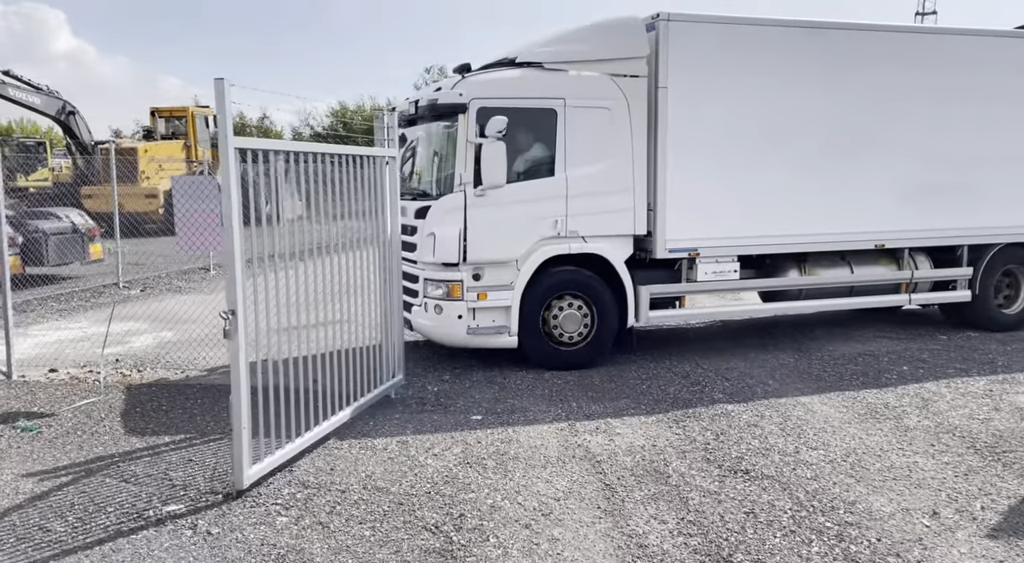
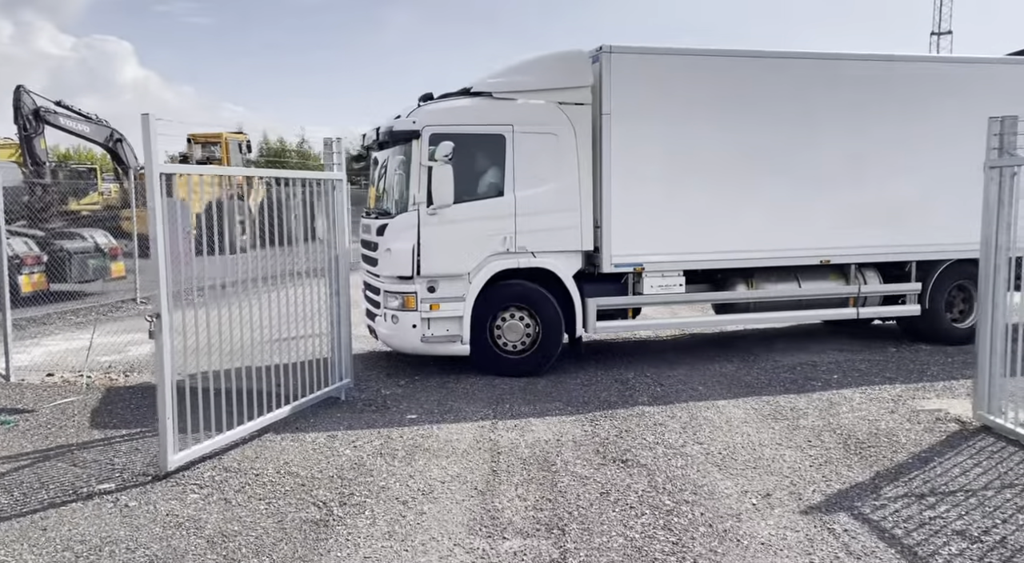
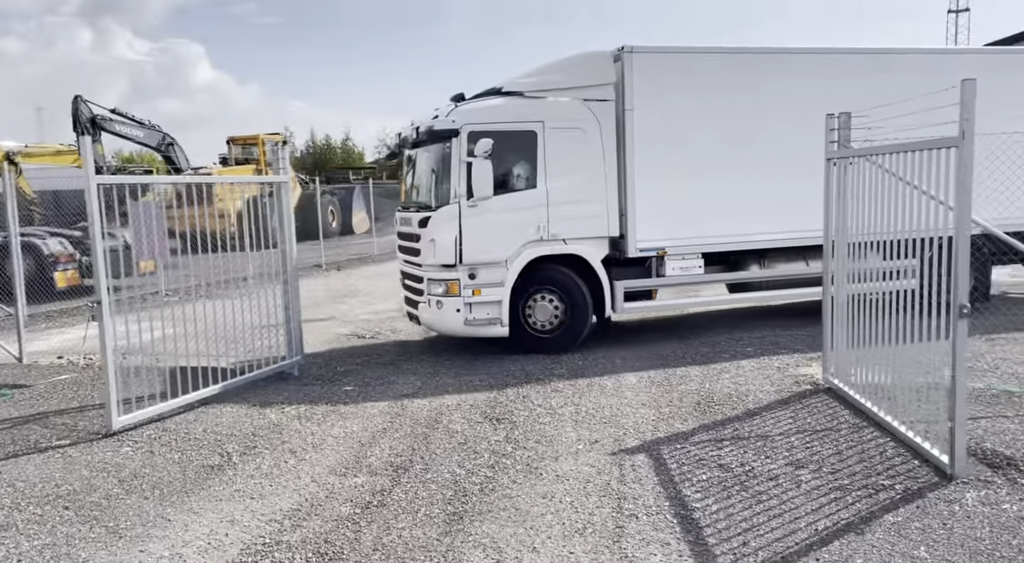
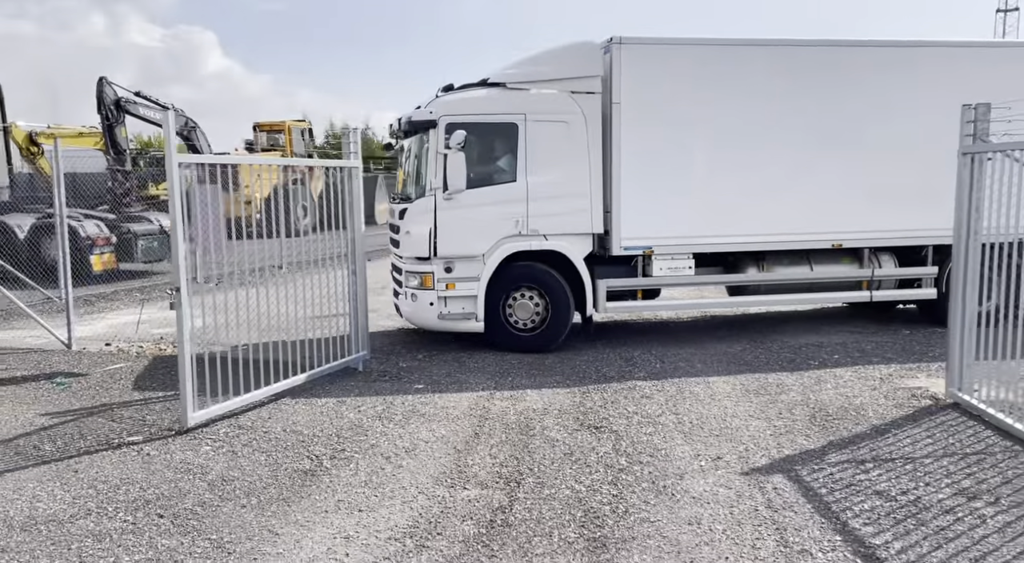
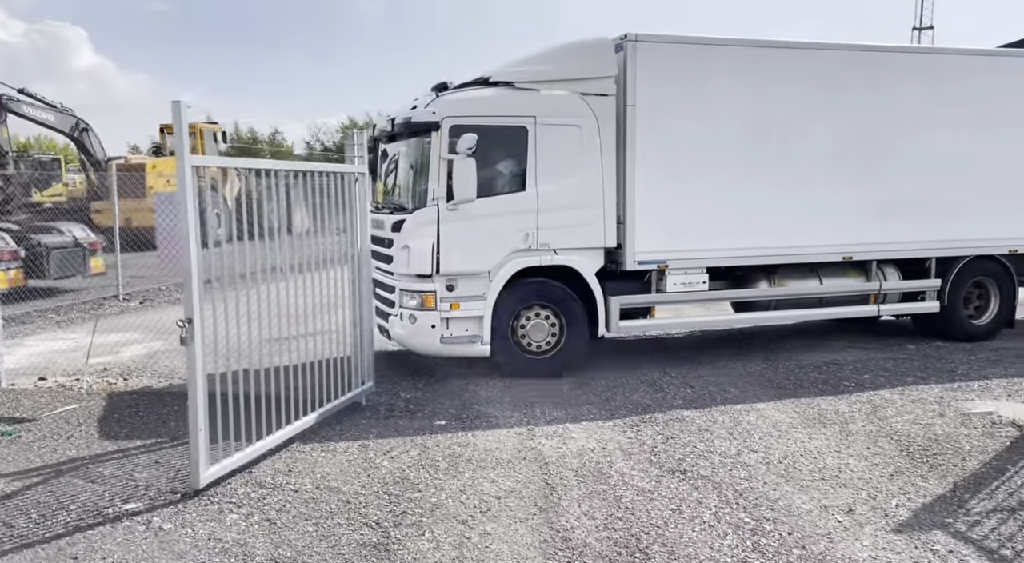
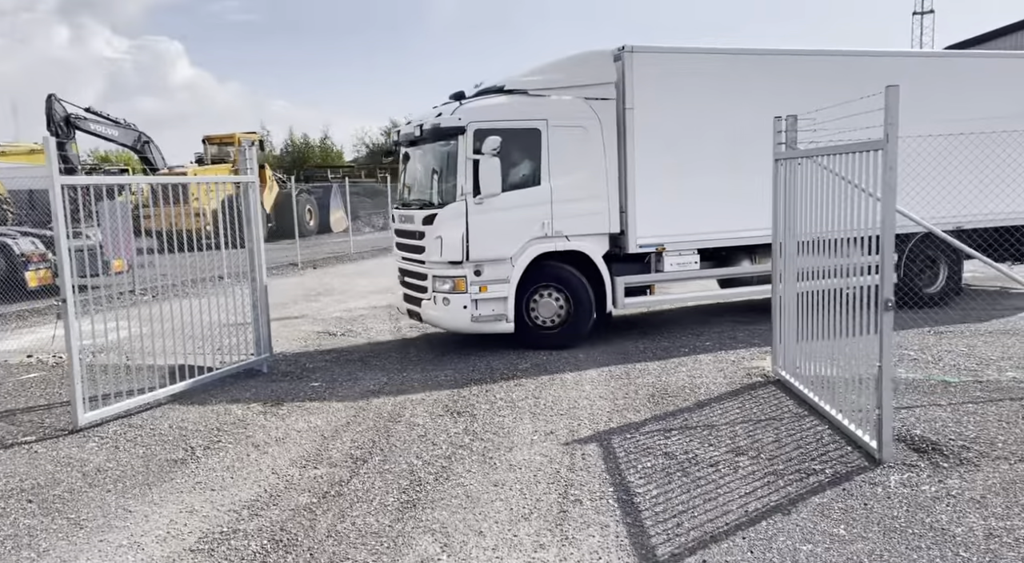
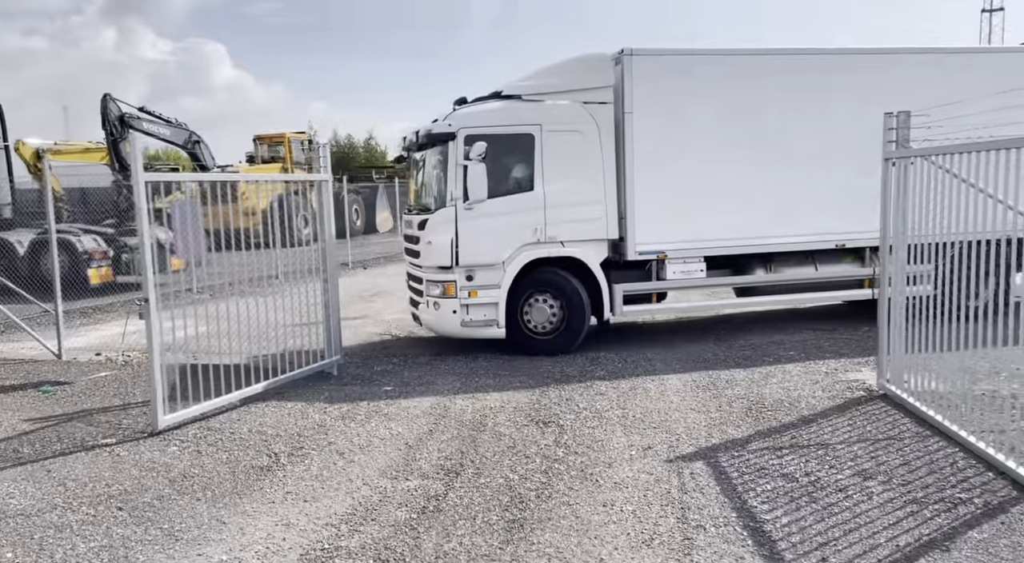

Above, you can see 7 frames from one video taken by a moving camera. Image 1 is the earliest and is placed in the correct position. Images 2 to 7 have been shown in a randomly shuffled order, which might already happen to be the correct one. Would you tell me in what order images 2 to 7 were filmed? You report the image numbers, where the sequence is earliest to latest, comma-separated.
5, 2, 4, 7, 3, 6
